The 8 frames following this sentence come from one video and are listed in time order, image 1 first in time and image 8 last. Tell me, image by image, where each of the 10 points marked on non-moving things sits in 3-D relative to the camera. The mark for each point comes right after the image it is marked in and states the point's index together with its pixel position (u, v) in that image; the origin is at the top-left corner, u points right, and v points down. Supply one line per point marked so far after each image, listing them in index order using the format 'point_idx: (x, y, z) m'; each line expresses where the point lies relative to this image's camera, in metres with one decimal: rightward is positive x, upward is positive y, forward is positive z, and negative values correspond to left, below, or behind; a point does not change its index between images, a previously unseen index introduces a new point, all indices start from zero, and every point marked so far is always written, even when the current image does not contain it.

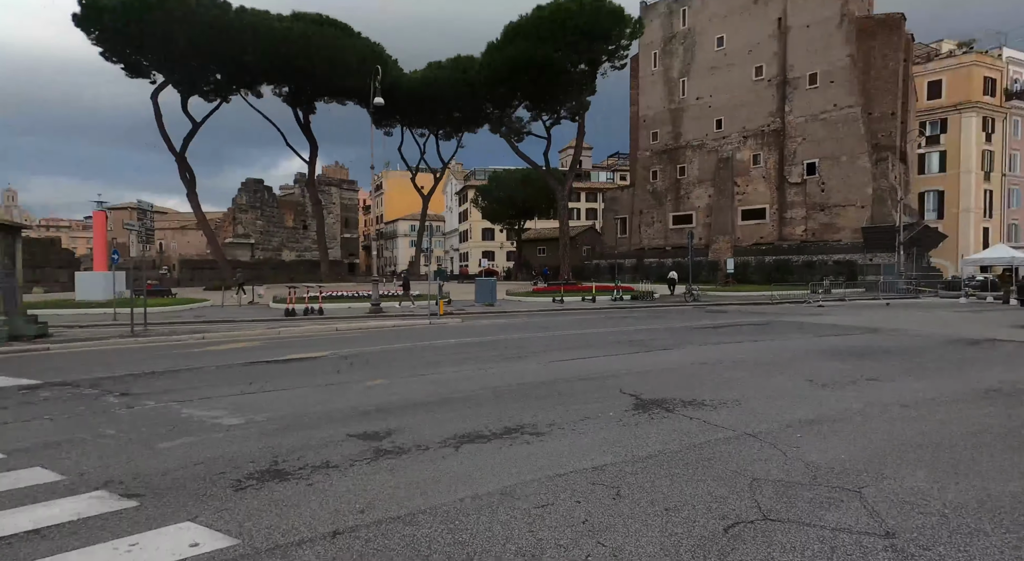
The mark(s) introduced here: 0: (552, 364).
0: (+0.7, -1.3, +9.2) m
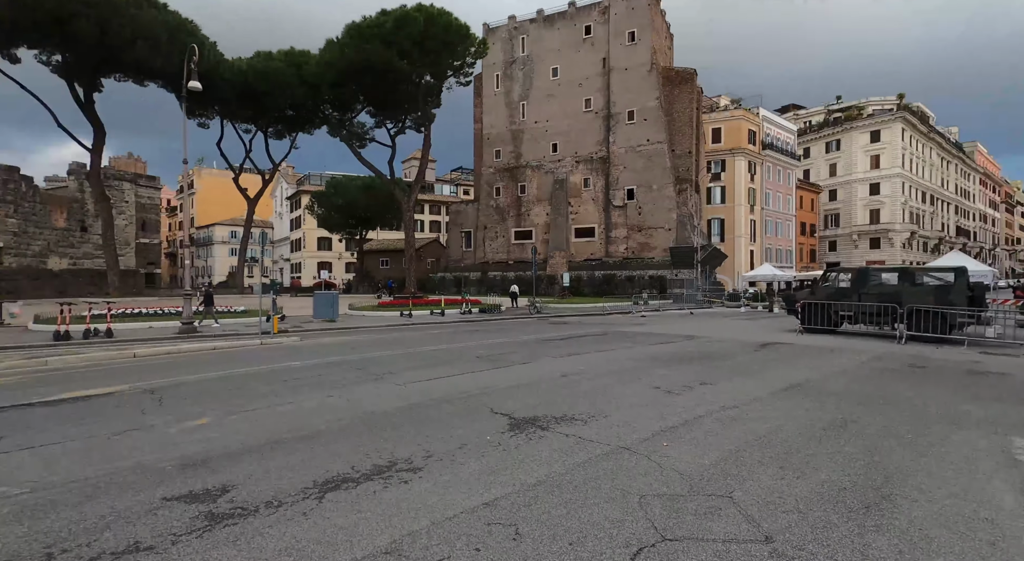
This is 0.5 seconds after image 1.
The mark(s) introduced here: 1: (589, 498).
0: (-1.5, -1.6, +8.7) m
1: (+0.6, -1.6, +4.3) m
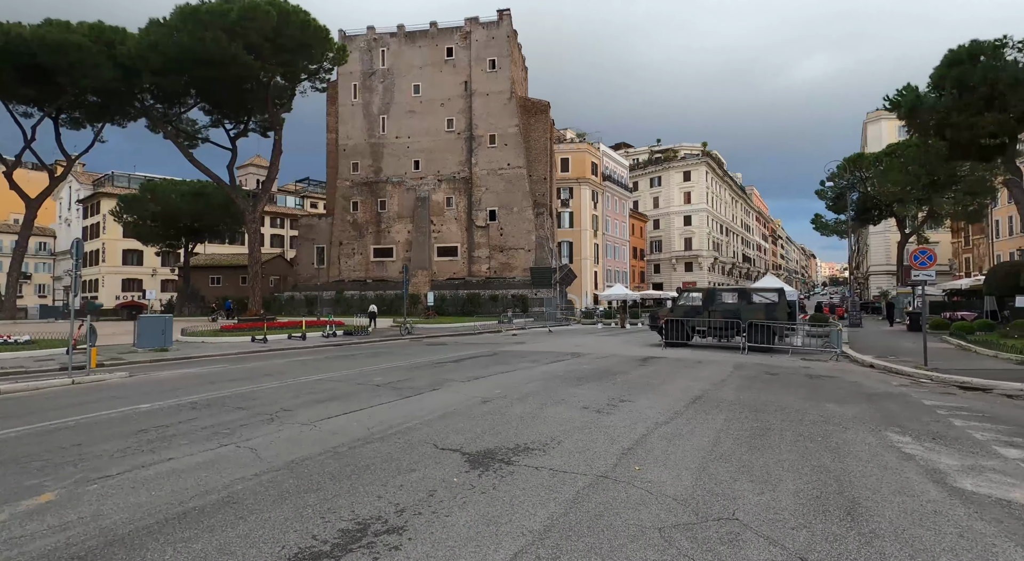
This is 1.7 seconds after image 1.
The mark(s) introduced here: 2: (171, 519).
0: (-2.5, -1.8, +7.6) m
1: (+0.7, -1.8, +3.9) m
2: (-2.5, -1.7, +4.2) m
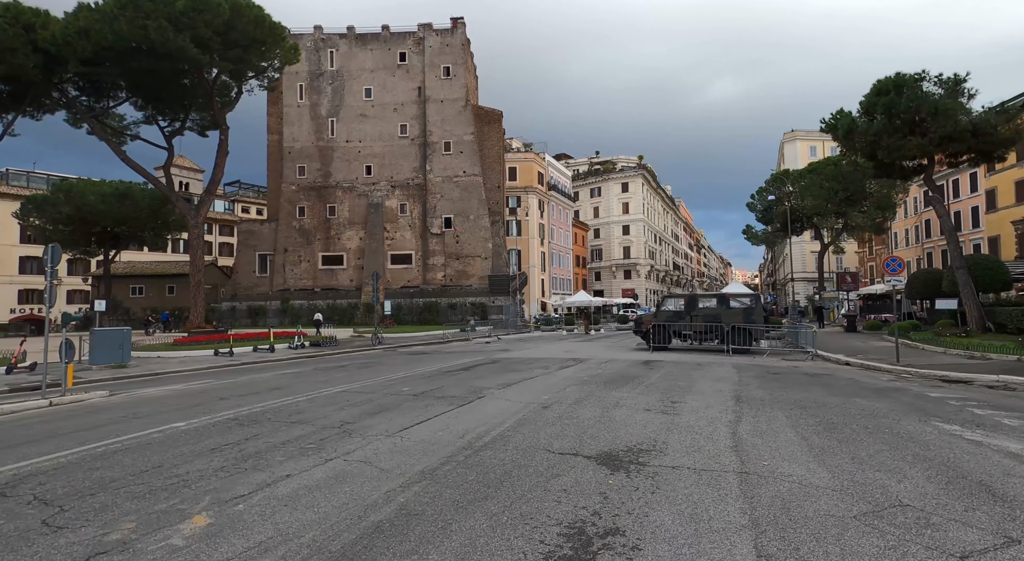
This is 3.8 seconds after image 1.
0: (-1.5, -1.9, +7.2) m
1: (+2.2, -1.8, +4.0) m
2: (-1.0, -1.7, +3.9) m
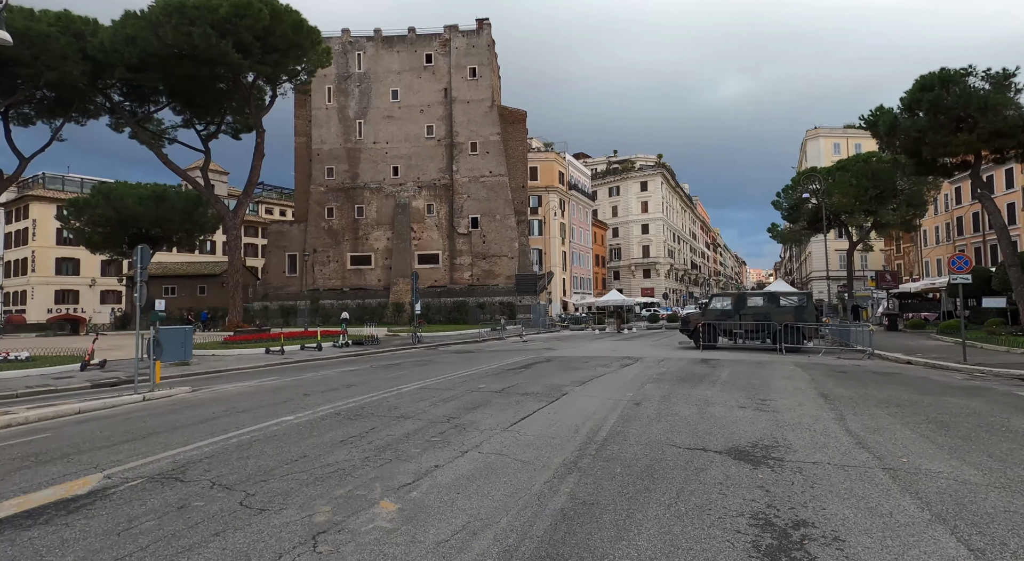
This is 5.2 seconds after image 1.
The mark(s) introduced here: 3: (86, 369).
0: (-0.1, -1.8, +7.3) m
1: (+3.5, -1.7, +3.9) m
2: (+0.3, -1.7, +3.9) m
3: (-9.5, -2.0, +12.7) m
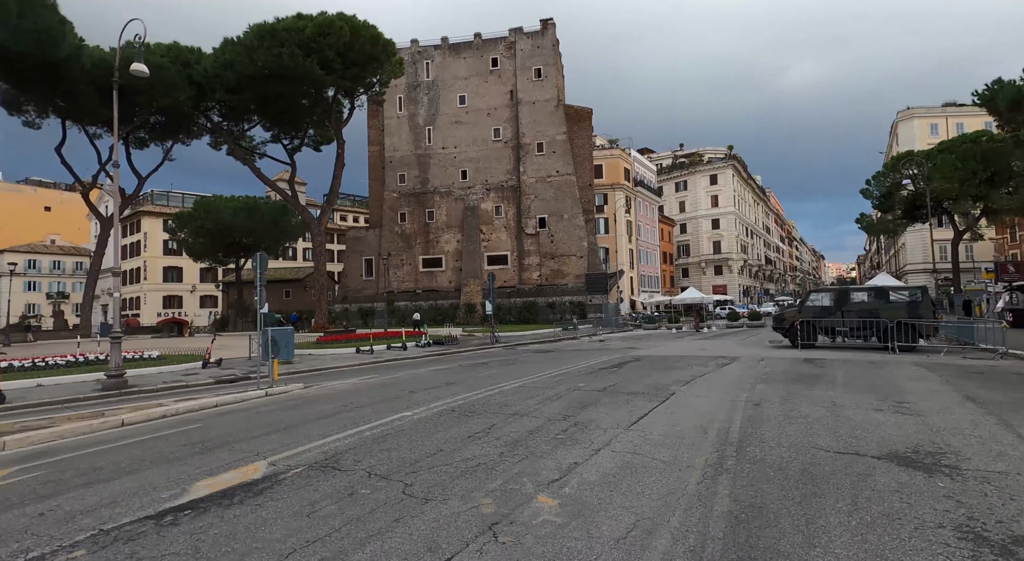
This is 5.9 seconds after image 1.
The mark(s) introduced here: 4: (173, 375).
0: (+1.4, -1.8, +7.1) m
1: (+4.6, -1.6, +3.4) m
2: (+1.5, -1.6, +3.7) m
3: (-7.4, -2.1, +13.6) m
4: (-7.2, -2.0, +12.0) m
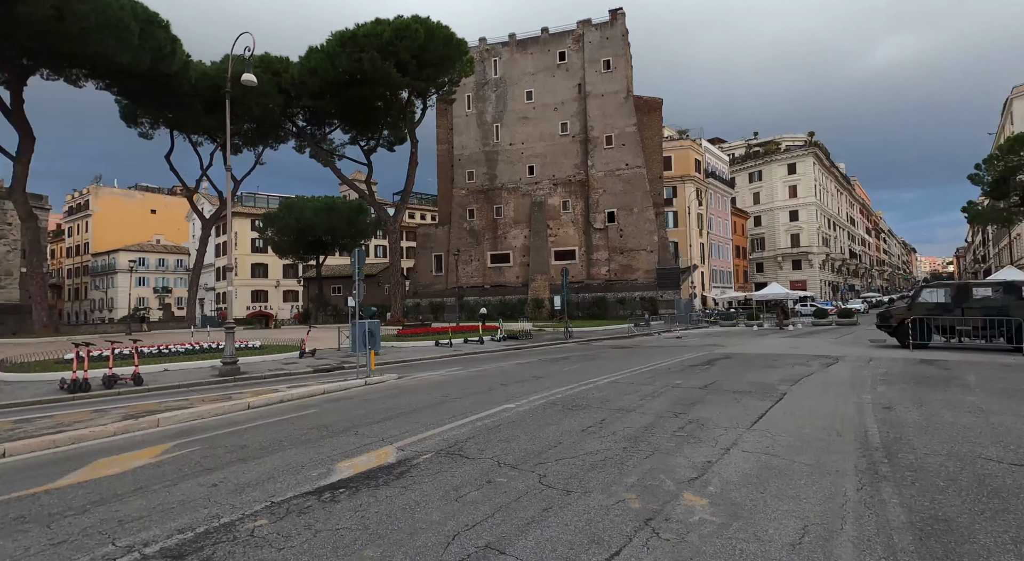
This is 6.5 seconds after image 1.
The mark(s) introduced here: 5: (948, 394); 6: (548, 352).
0: (+2.8, -1.7, +6.7) m
1: (+5.5, -1.5, +2.7) m
2: (+2.4, -1.5, +3.4) m
3: (-5.2, -1.9, +14.1) m
4: (-5.3, -1.9, +12.6) m
5: (+6.5, -1.7, +8.5) m
6: (+1.5, -2.5, +19.7) m
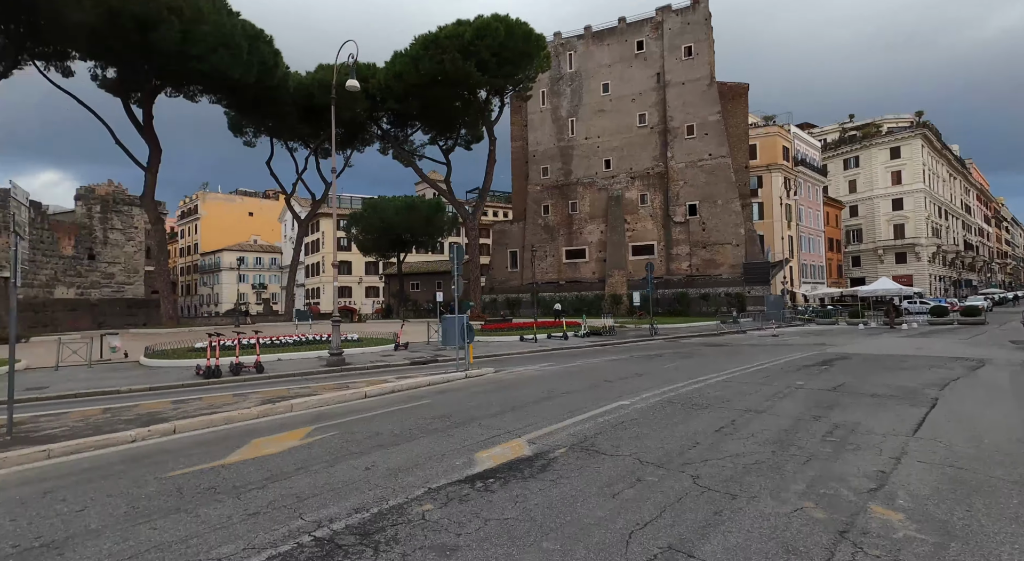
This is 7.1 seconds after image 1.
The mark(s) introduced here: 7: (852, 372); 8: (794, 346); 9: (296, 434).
0: (+4.1, -1.5, +6.0) m
1: (+6.3, -1.4, +1.6) m
2: (+3.3, -1.4, +2.7) m
3: (-2.9, -1.7, +14.4) m
4: (-3.2, -1.7, +12.8) m
5: (+8.1, -1.5, +7.3) m
6: (+4.5, -2.3, +19.0) m
7: (+6.7, -1.7, +10.7) m
8: (+9.7, -2.1, +18.7) m
9: (-1.8, -1.3, +4.7) m
